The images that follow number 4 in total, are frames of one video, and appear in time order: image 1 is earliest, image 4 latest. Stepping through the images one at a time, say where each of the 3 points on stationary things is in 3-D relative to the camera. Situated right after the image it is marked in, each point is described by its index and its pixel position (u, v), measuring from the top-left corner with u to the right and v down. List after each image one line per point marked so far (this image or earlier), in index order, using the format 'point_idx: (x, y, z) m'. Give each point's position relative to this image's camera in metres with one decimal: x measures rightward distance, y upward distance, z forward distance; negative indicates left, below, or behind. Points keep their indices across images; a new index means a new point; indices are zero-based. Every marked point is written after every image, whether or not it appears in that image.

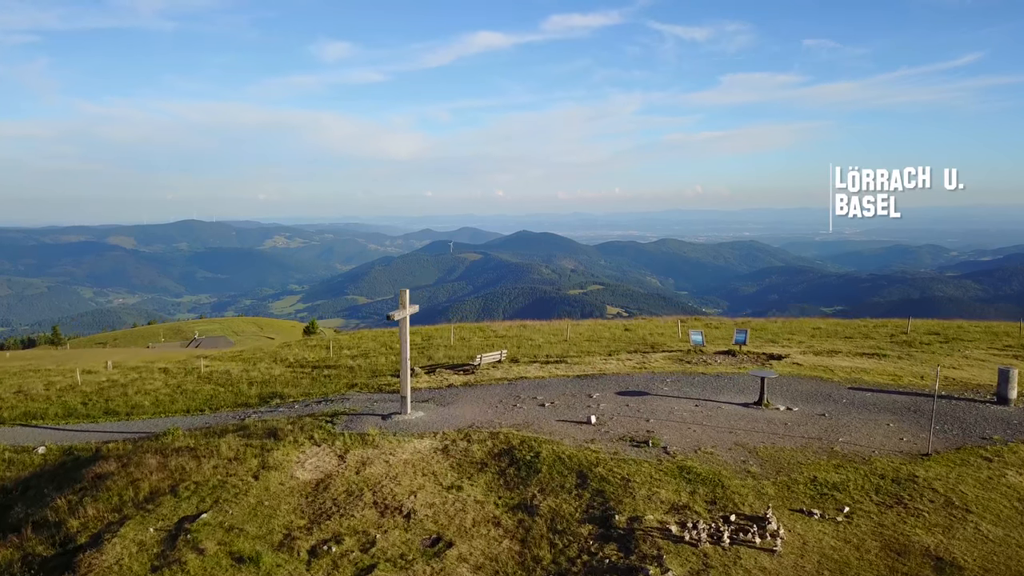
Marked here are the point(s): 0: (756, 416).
0: (+4.7, -2.5, +16.7) m
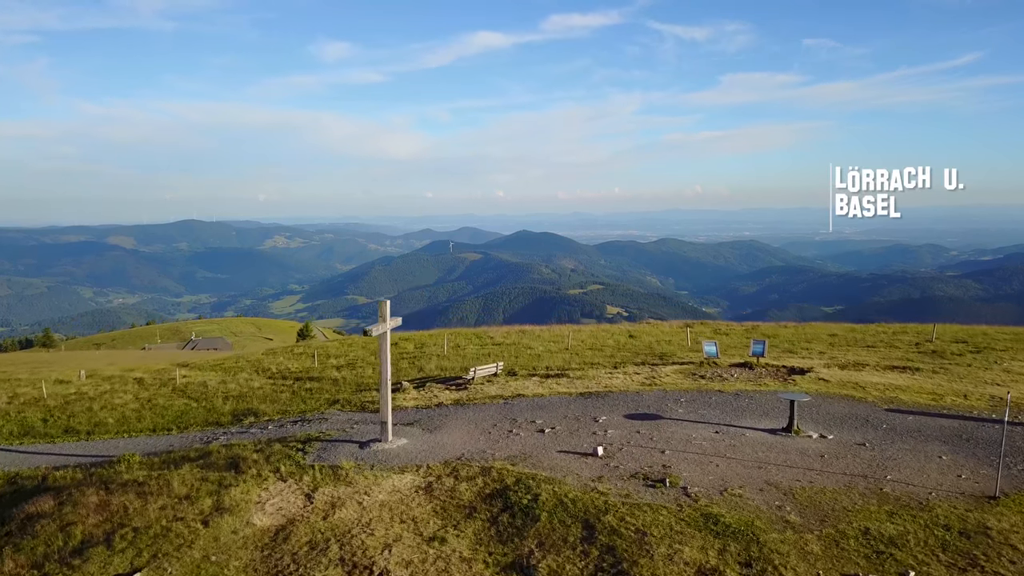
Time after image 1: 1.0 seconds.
0: (+4.6, -2.7, +14.6) m
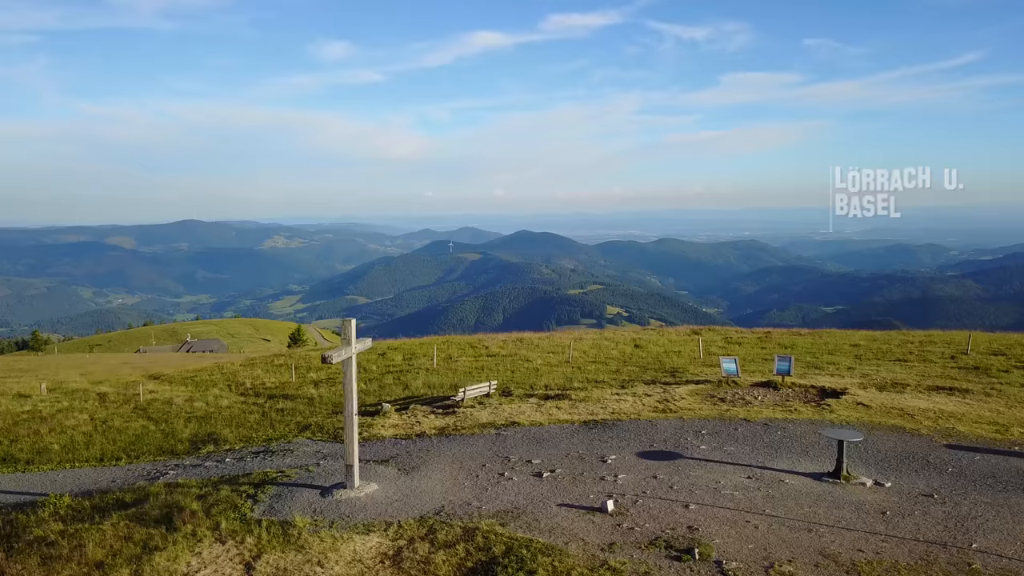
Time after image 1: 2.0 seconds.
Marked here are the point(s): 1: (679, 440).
0: (+4.5, -2.9, +12.0) m
1: (+2.9, -2.6, +15.1) m
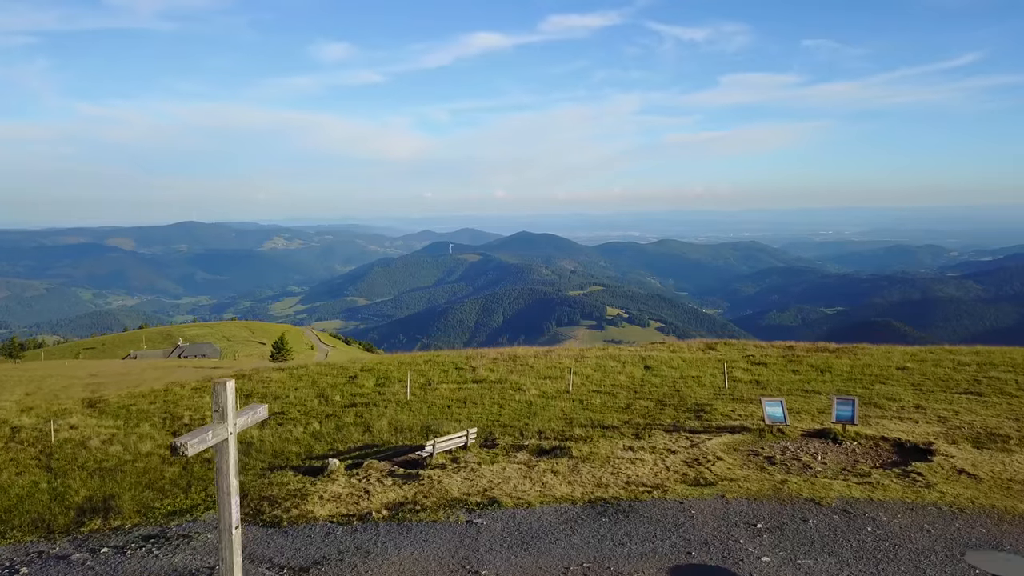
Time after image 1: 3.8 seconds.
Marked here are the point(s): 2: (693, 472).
0: (+4.2, -3.3, +7.3) m
1: (+2.6, -3.1, +10.4) m
2: (+3.0, -2.9, +13.8) m
